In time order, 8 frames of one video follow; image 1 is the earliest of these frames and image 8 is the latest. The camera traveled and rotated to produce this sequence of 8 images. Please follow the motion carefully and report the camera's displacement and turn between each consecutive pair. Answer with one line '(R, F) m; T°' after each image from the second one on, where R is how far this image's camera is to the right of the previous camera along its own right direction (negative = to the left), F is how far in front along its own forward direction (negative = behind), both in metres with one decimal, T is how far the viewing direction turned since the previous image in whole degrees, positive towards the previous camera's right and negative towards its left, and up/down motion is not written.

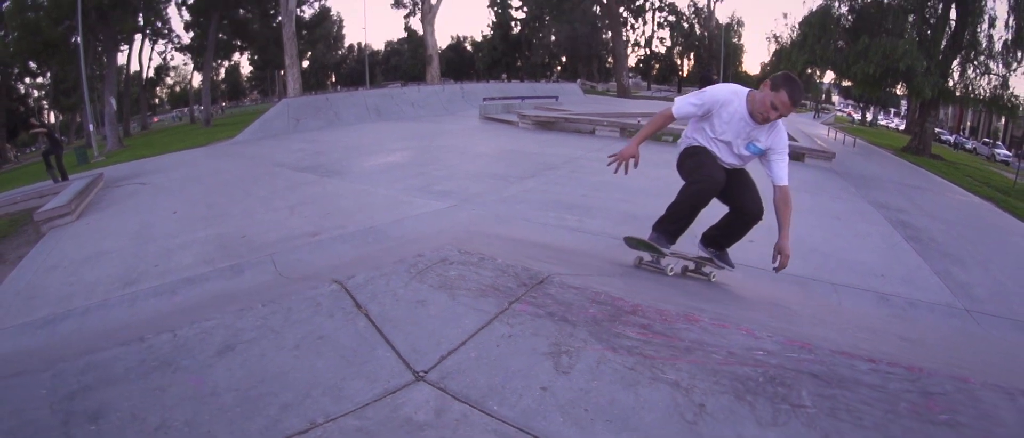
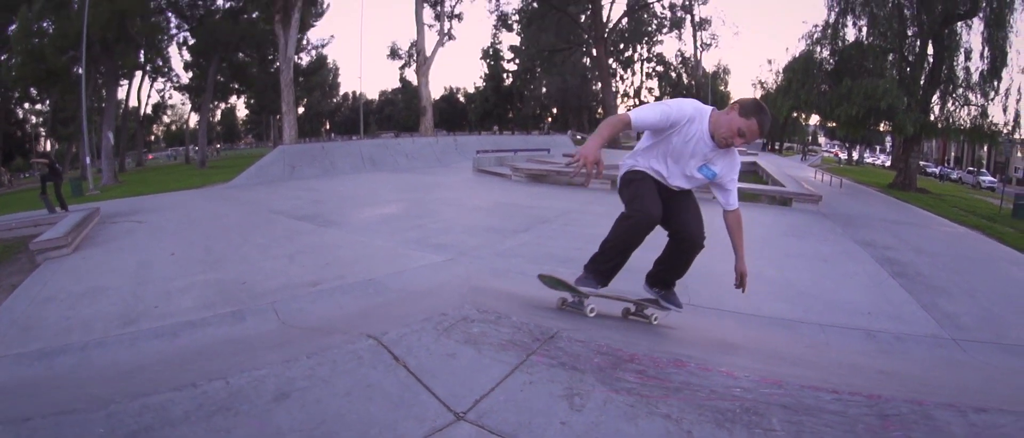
(0.0, -0.2) m; +1°
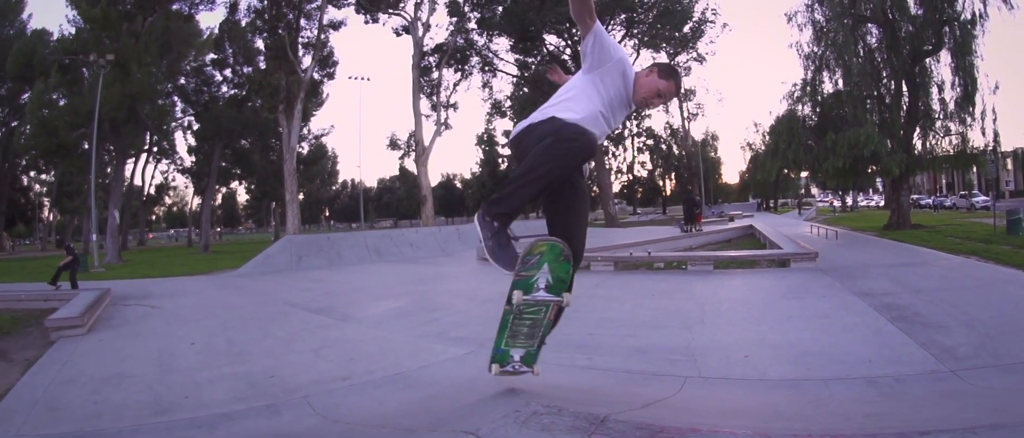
(-0.1, -0.5) m; 0°
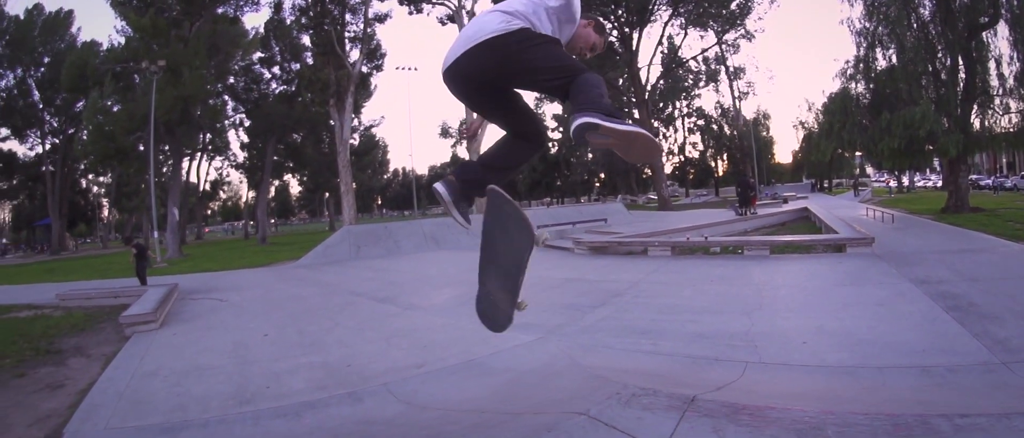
(-0.2, 0.0) m; -4°
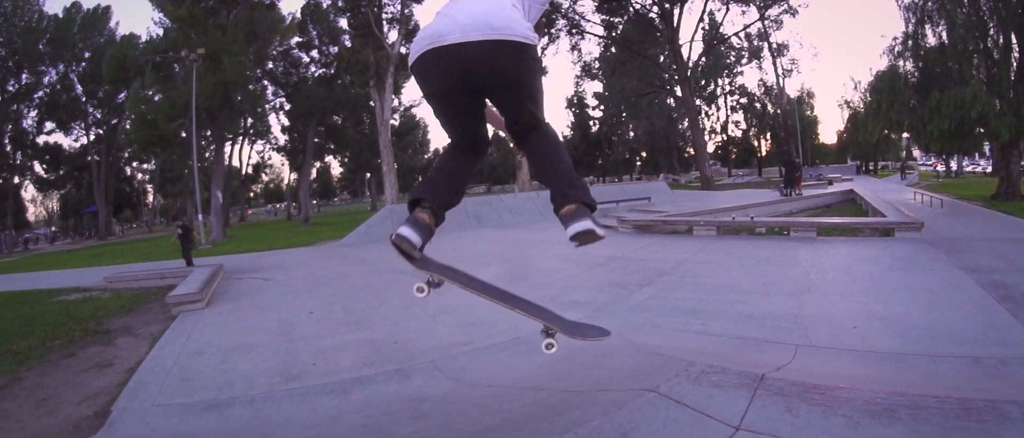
(-0.1, +0.2) m; -3°
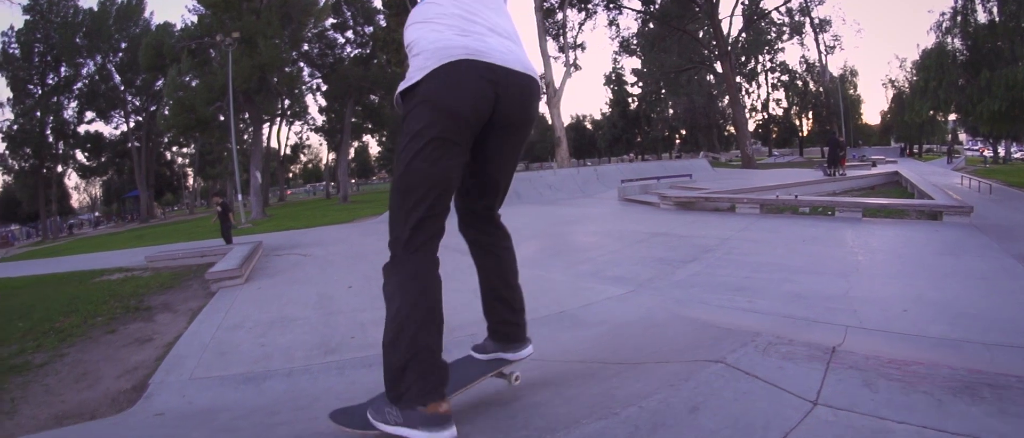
(-0.1, +0.3) m; -3°
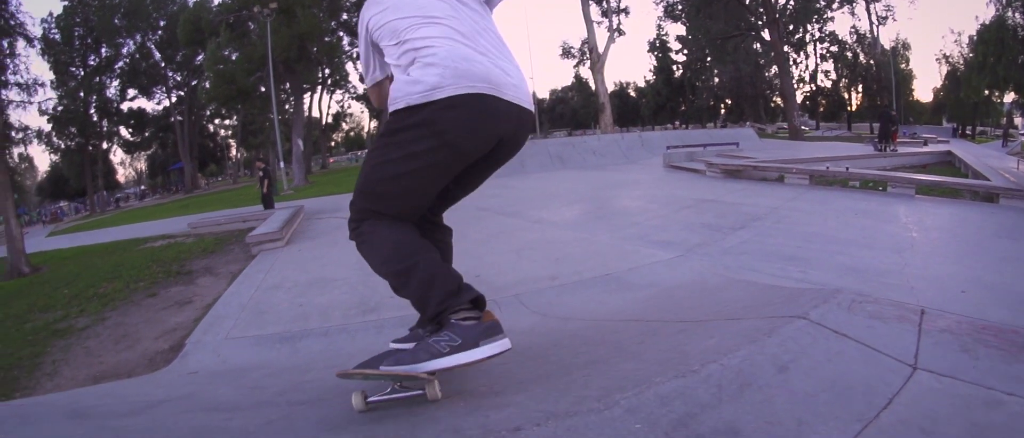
(-0.1, +0.3) m; -3°
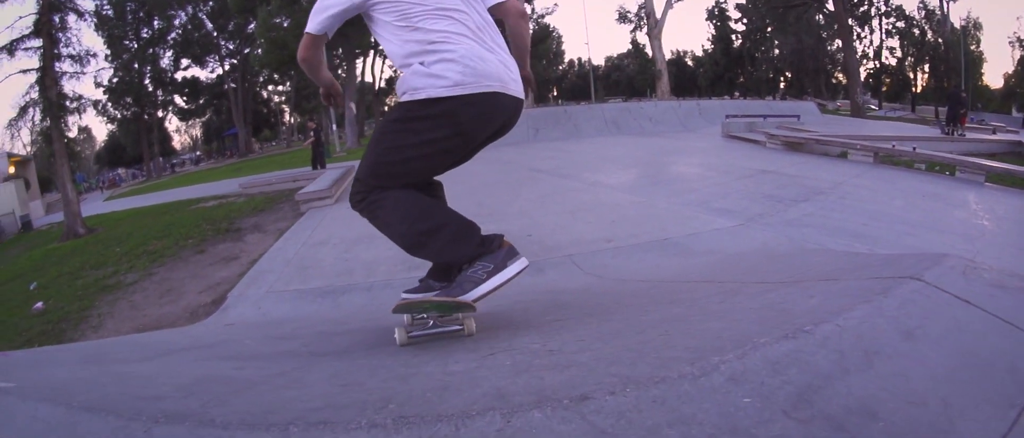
(0.0, +0.4) m; -3°
